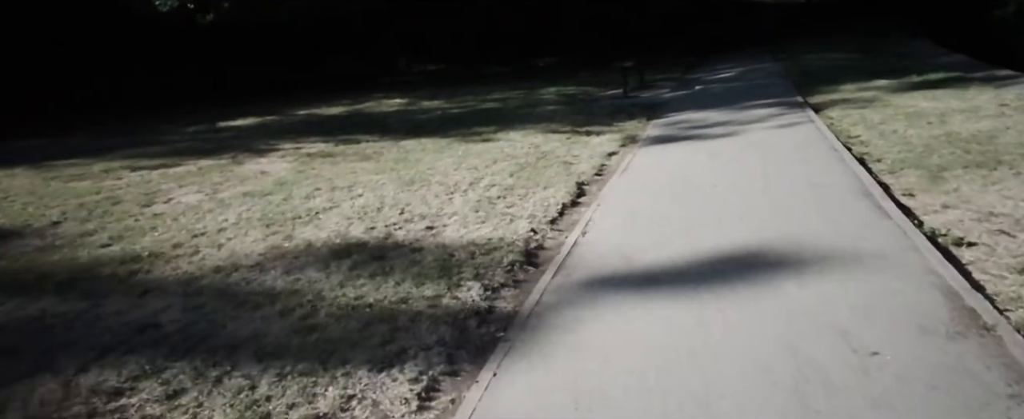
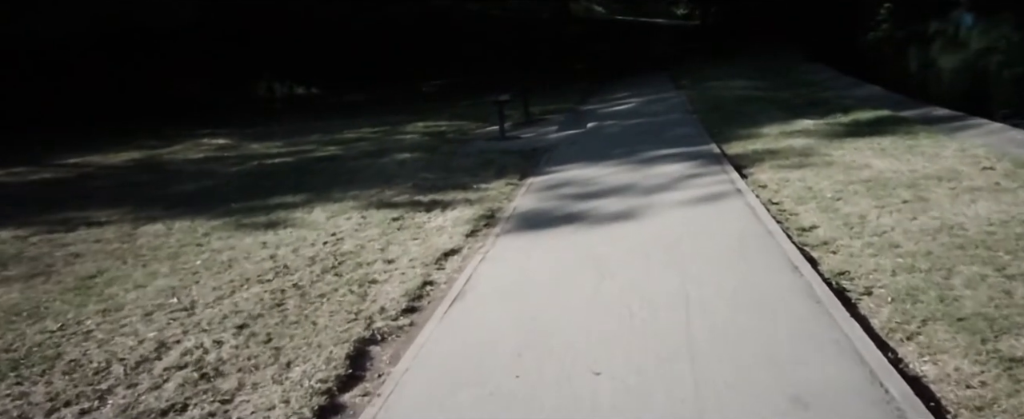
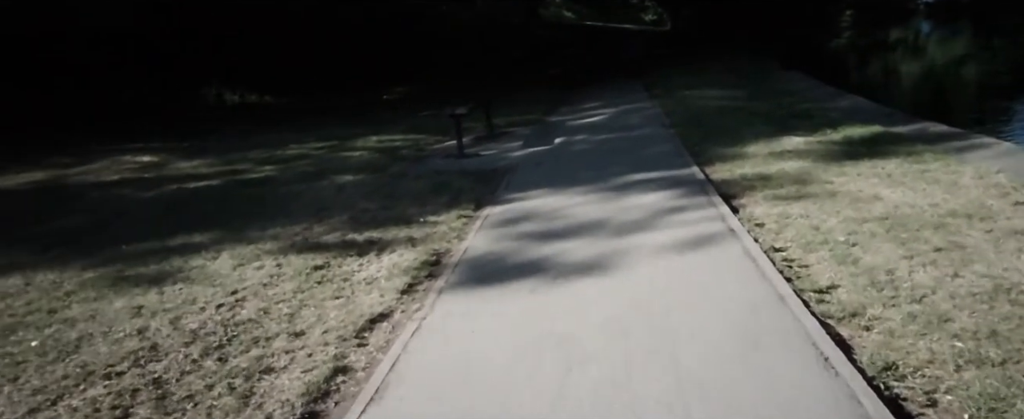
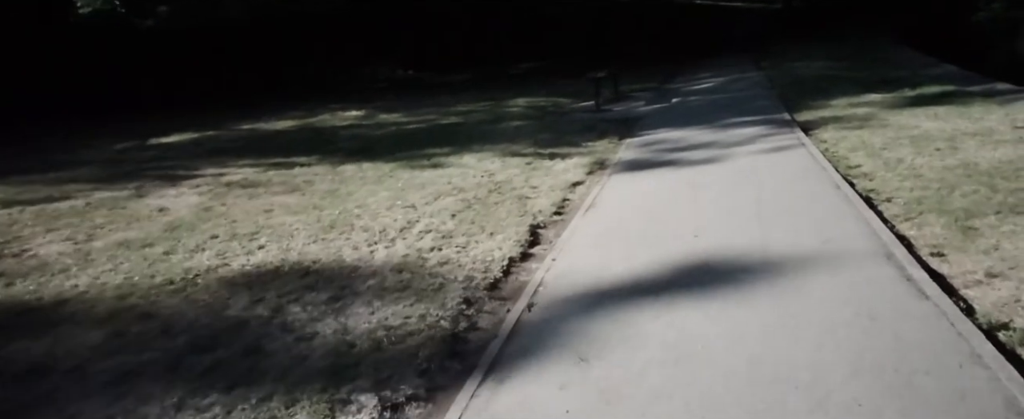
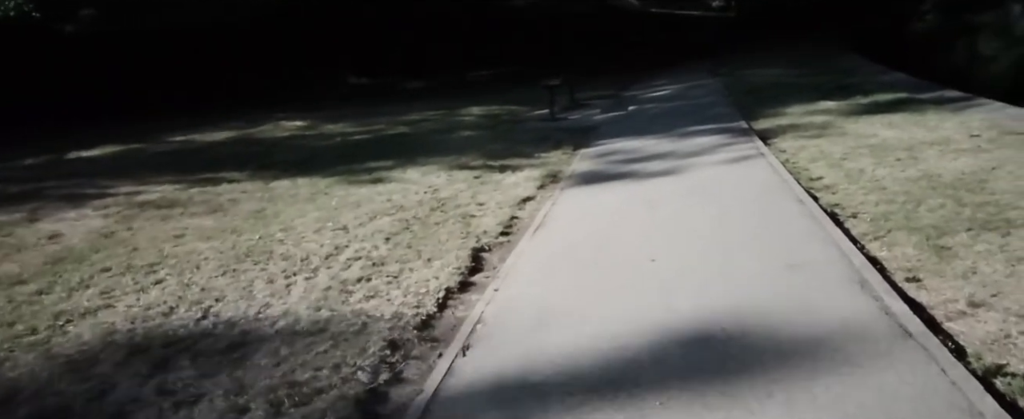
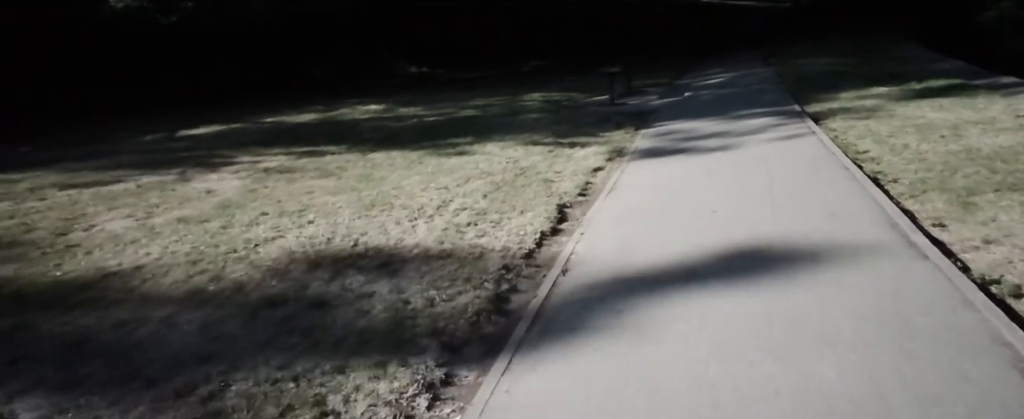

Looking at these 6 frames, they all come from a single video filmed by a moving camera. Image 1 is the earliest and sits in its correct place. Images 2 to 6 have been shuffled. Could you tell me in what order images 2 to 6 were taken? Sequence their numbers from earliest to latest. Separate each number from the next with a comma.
6, 4, 5, 2, 3
